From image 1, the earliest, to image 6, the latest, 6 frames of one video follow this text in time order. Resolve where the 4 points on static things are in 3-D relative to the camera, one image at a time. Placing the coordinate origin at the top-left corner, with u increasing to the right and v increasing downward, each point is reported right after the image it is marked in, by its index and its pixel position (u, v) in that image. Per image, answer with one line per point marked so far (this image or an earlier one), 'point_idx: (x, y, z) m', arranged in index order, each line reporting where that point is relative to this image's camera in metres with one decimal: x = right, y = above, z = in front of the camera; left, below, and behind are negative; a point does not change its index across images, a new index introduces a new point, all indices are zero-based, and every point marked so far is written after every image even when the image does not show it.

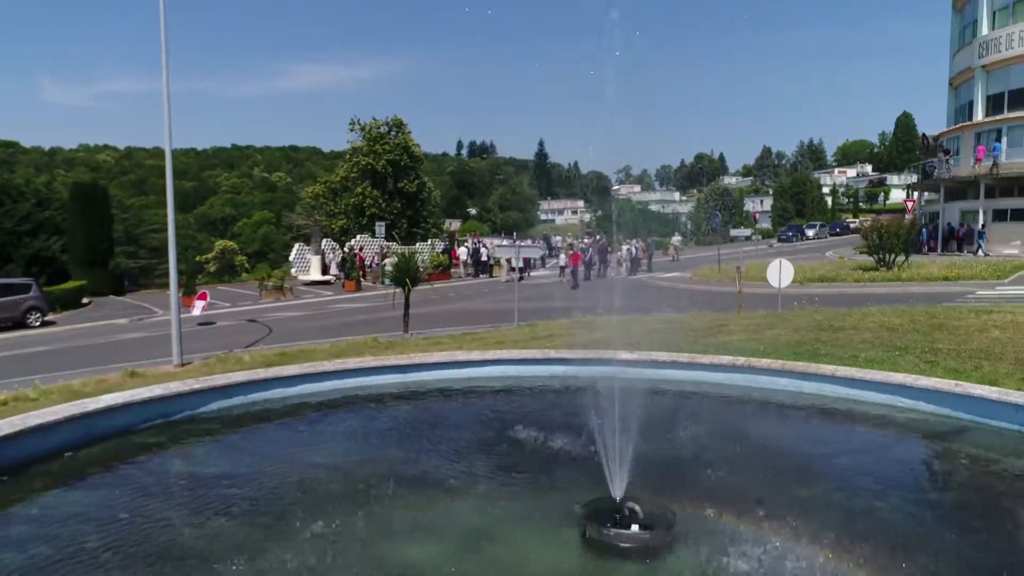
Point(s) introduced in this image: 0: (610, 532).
0: (+0.9, -2.1, +6.2) m
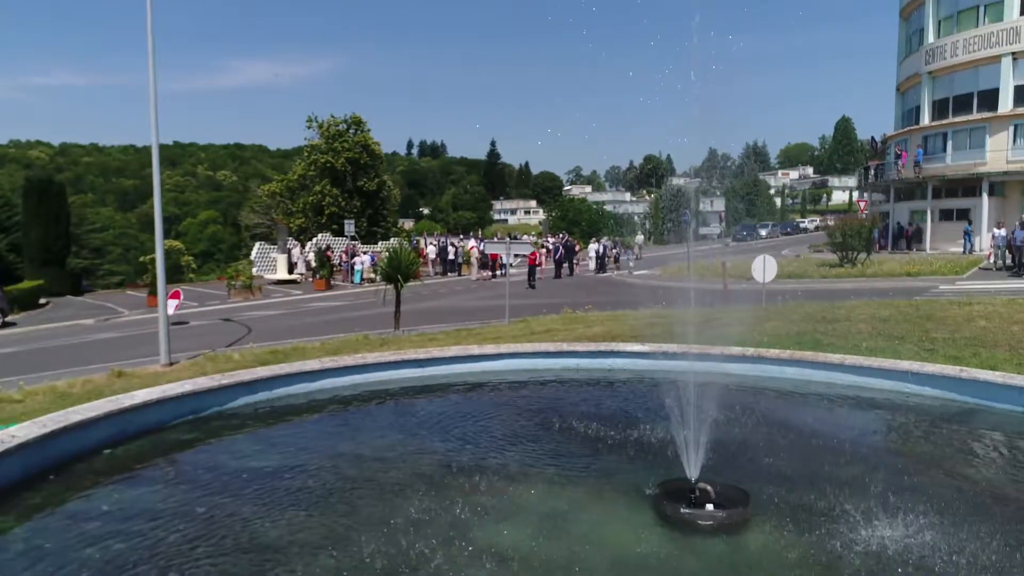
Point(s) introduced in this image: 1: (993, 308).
0: (+1.6, -2.0, +6.4) m
1: (+9.7, -0.4, +14.6) m
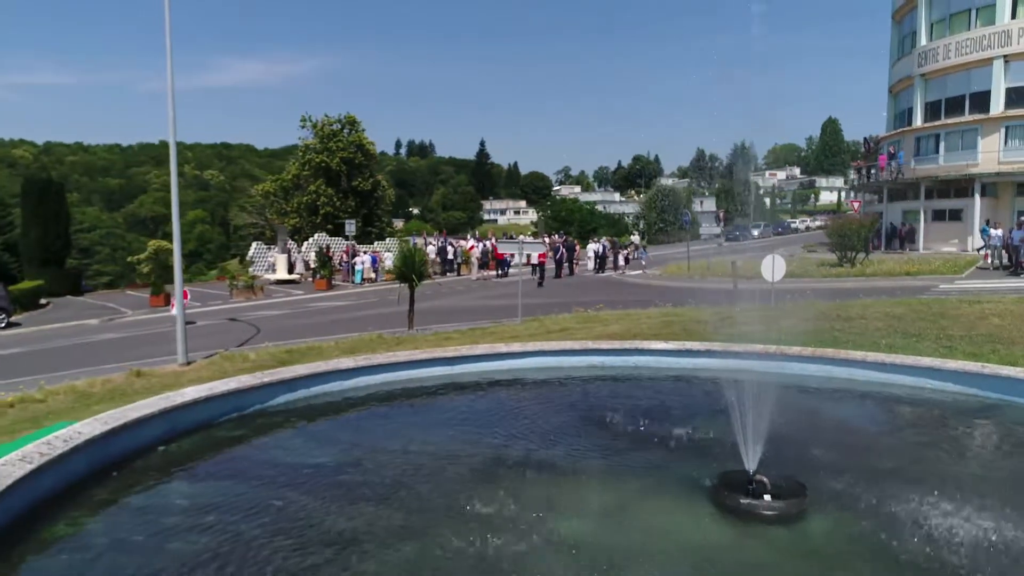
0: (+2.2, -1.9, +6.6) m
1: (+10.1, -0.4, +14.9) m
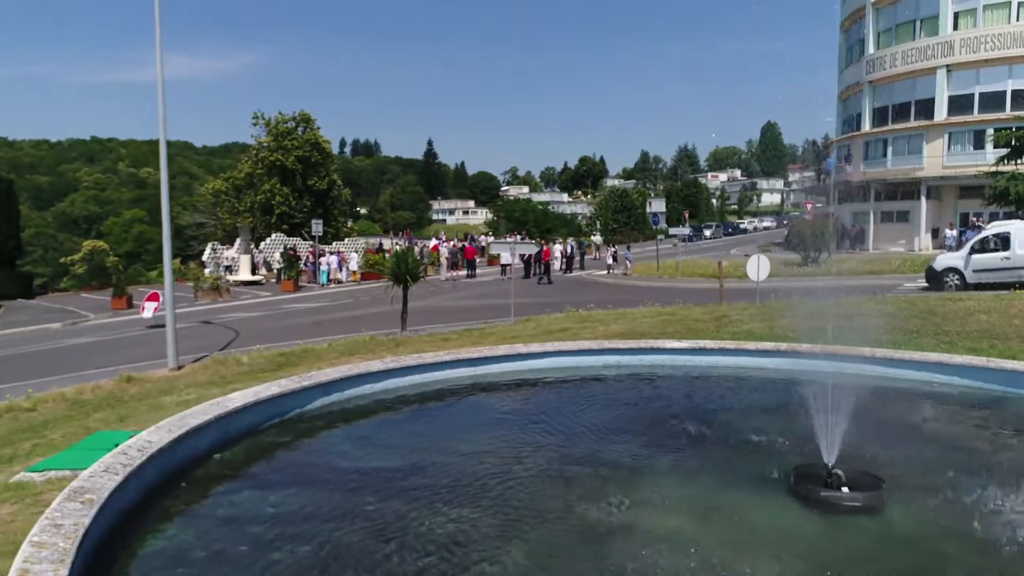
0: (+3.0, -1.9, +6.8) m
1: (+10.3, -0.3, +15.7) m
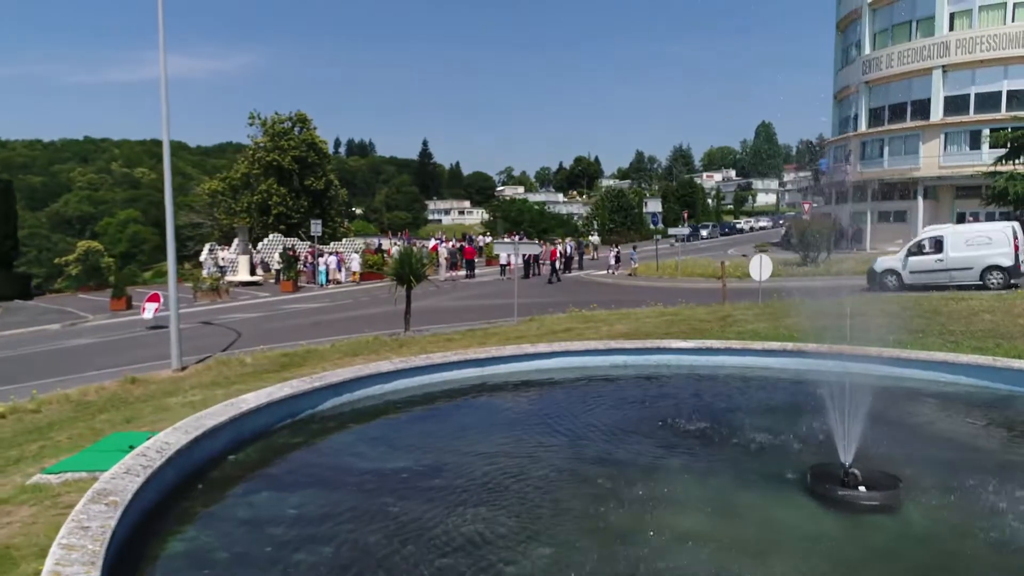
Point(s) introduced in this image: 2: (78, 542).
0: (+3.2, -1.9, +6.8) m
1: (+10.4, -0.3, +15.8) m
2: (-2.9, -1.7, +4.8) m
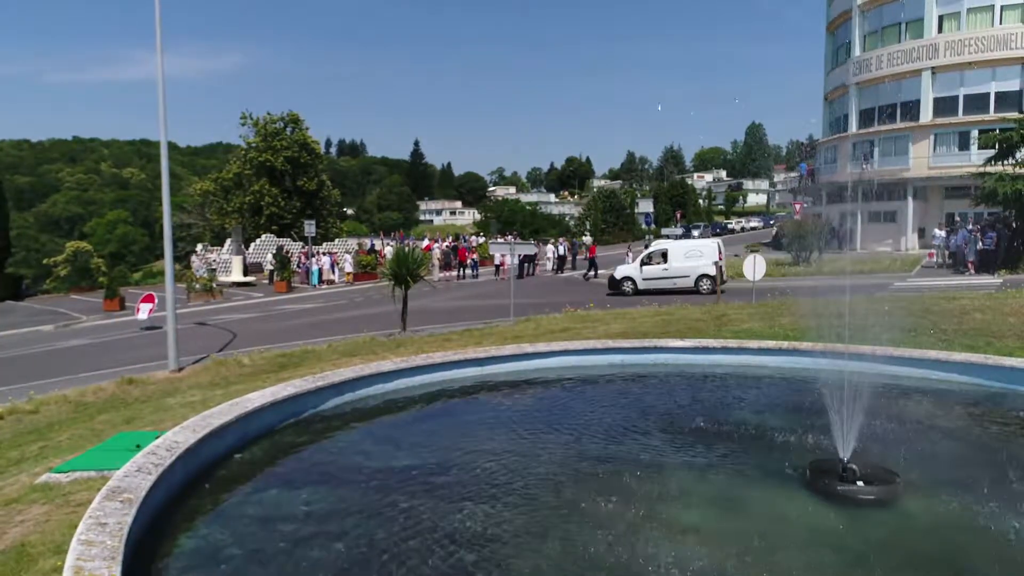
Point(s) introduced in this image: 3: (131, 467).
0: (+3.2, -1.9, +7.0) m
1: (+10.3, -0.3, +16.0) m
2: (-2.8, -1.7, +4.9) m
3: (-3.3, -1.5, +6.2) m
